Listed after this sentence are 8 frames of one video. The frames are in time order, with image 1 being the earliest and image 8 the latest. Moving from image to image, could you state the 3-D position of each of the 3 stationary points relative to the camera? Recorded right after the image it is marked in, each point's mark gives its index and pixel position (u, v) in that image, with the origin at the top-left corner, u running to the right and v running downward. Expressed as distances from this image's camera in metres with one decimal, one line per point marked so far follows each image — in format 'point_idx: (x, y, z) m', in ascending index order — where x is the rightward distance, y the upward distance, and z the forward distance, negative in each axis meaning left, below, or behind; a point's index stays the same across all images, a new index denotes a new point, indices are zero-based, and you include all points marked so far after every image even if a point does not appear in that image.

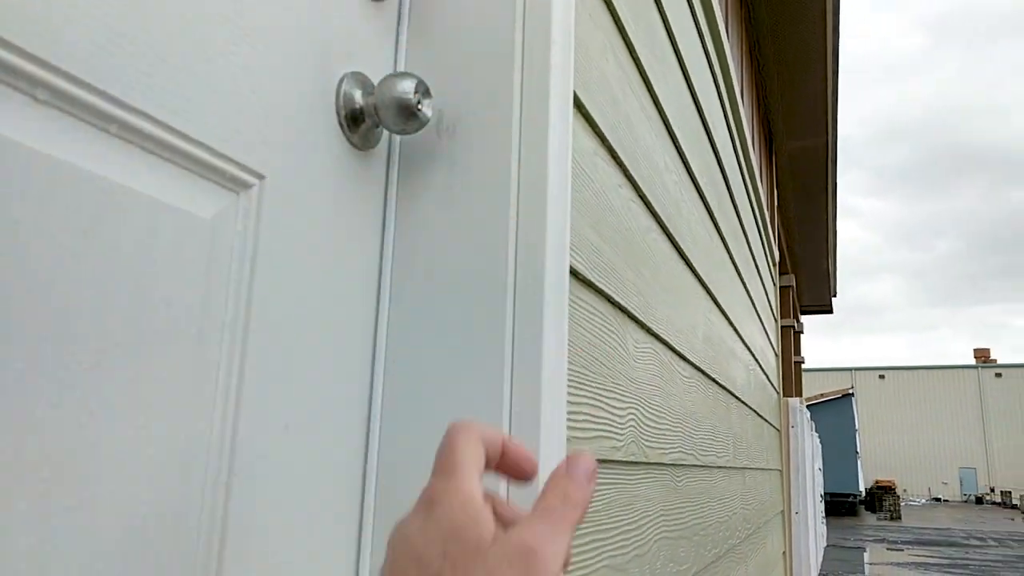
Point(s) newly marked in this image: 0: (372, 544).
0: (-0.1, -0.2, +0.5) m
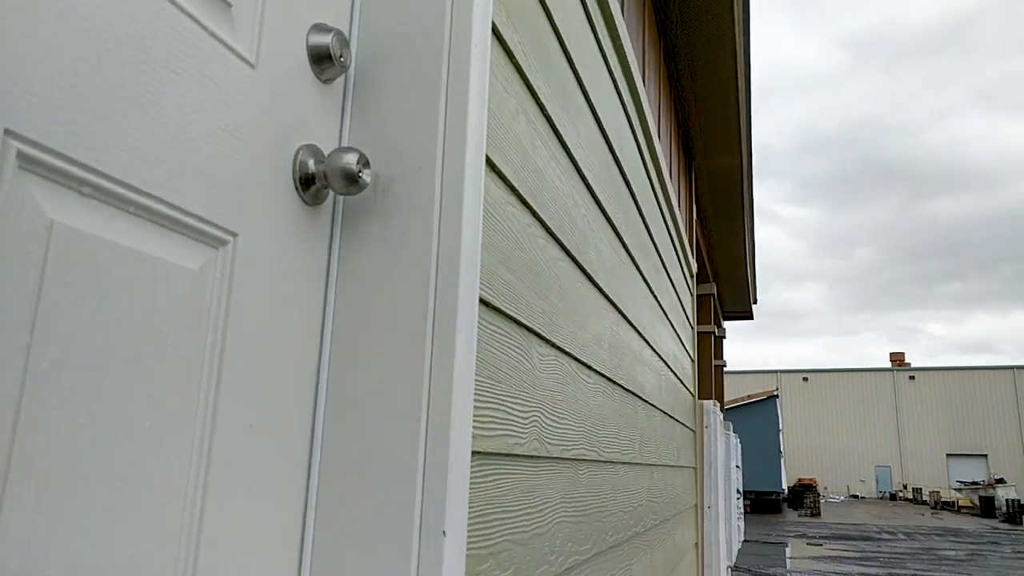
0: (-0.2, -0.2, +0.7) m
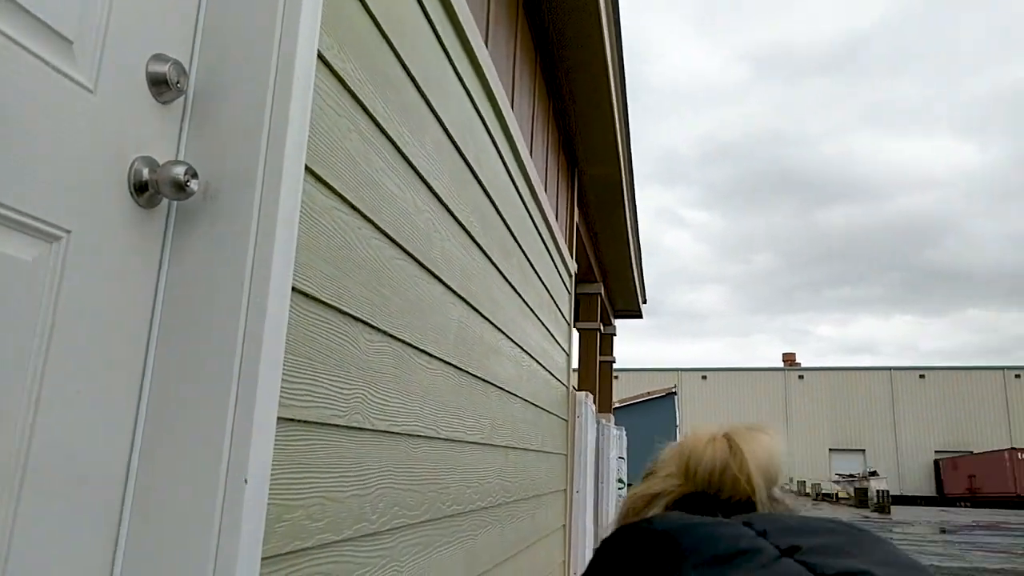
0: (-0.4, -0.2, +0.8) m
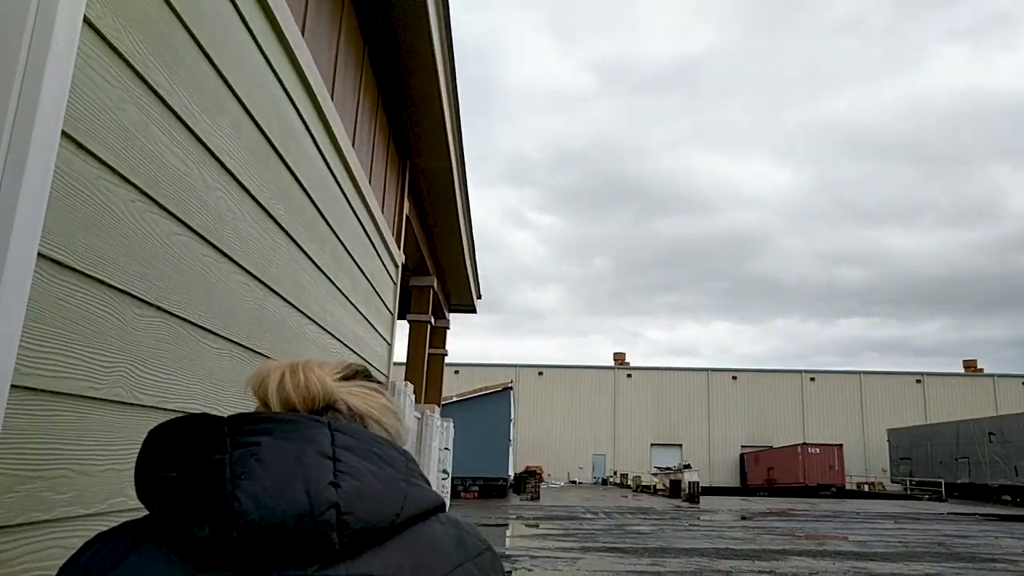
0: (-0.7, -0.2, +0.8) m
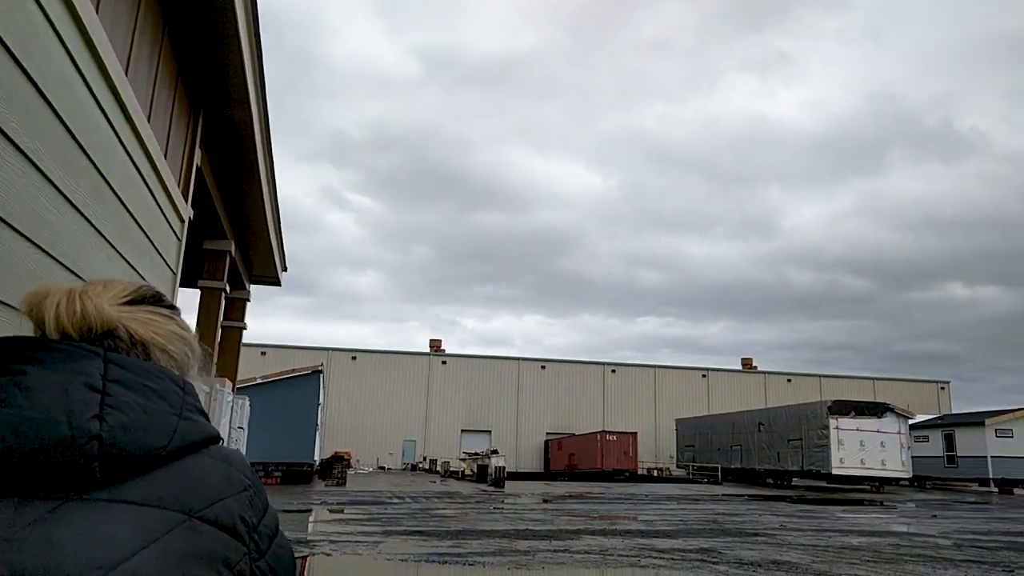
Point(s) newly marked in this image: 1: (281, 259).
0: (-0.9, 0.0, +0.5) m
1: (-2.5, +0.3, +7.8) m
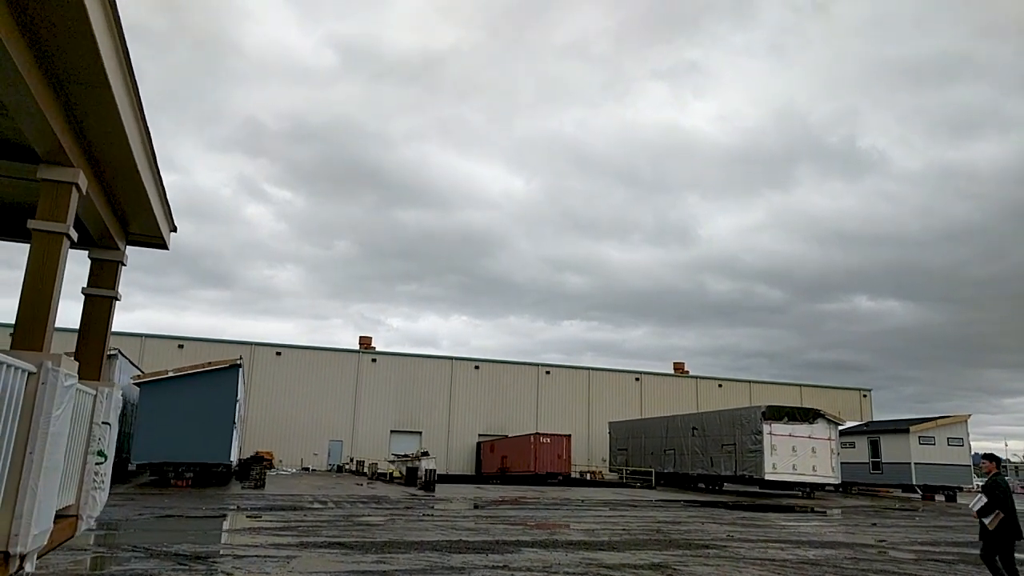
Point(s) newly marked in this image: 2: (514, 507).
0: (-0.7, +0.2, -0.8) m
1: (-2.9, +0.6, +6.3) m
2: (0.0, -5.6, +19.2) m
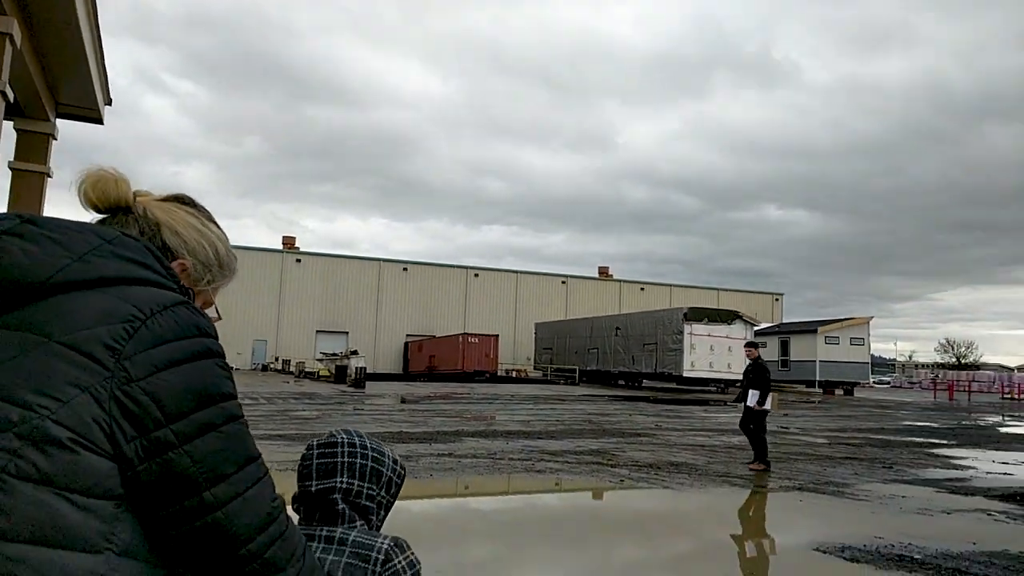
0: (-0.3, +0.3, -1.1) m
1: (-3.2, +1.6, +5.7) m
2: (-1.7, -3.0, +19.6) m
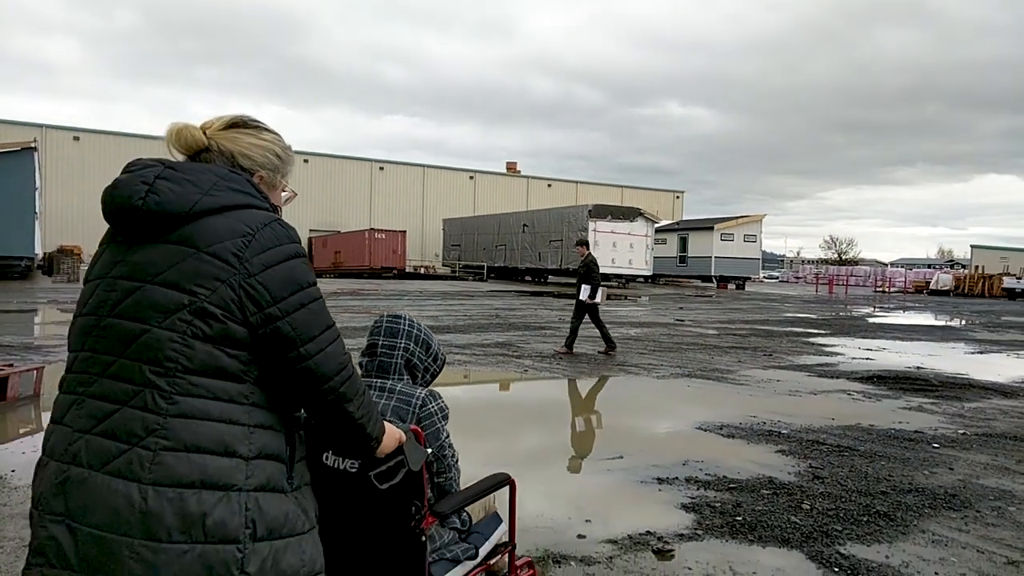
0: (-0.2, +0.1, -1.0) m
1: (-3.9, +2.3, +5.2) m
2: (-4.1, -0.3, +19.6) m
